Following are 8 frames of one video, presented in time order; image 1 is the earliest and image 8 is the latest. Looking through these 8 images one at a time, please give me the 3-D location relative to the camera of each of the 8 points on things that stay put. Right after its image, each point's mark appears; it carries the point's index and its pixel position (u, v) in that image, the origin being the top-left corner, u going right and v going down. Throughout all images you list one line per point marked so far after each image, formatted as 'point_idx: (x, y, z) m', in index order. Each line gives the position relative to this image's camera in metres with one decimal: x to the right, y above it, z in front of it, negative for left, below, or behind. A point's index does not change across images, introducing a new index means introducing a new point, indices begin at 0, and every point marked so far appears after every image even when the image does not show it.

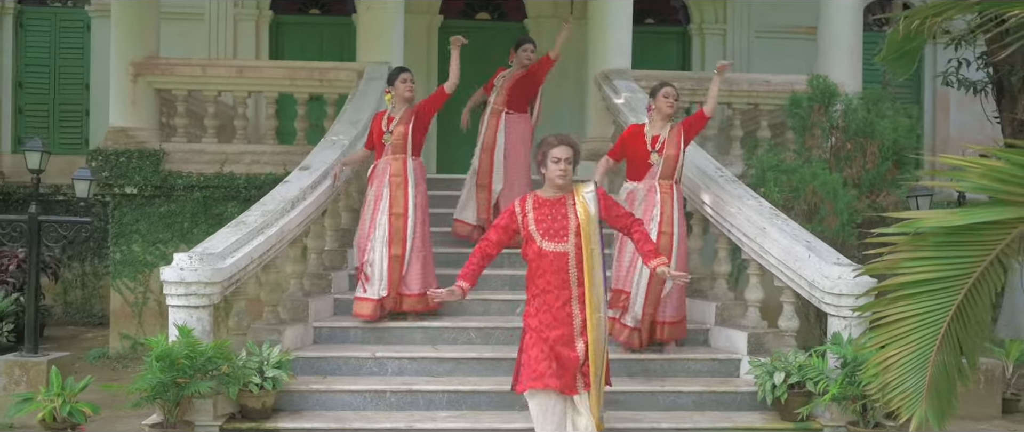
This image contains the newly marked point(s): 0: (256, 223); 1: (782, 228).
0: (-1.4, 0.0, +5.5) m
1: (+1.6, -0.1, +5.8) m
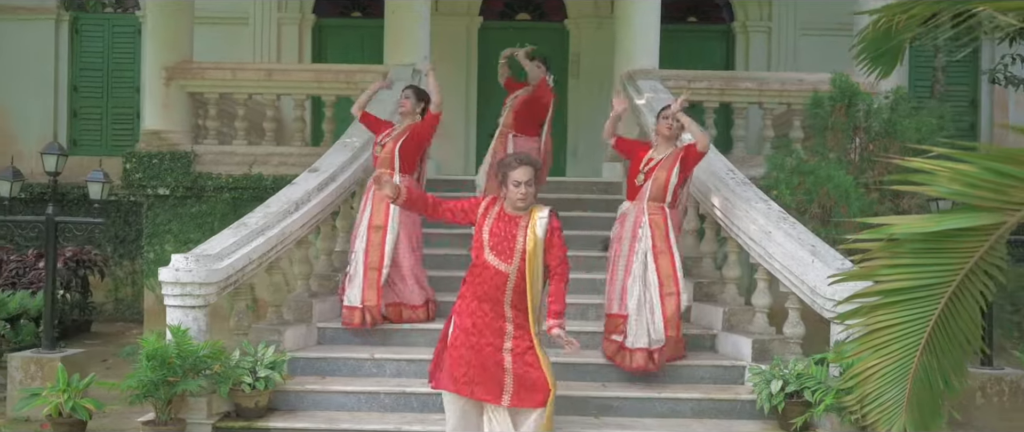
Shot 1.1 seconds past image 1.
0: (-1.5, -0.1, +5.6) m
1: (+1.6, -0.1, +5.6) m
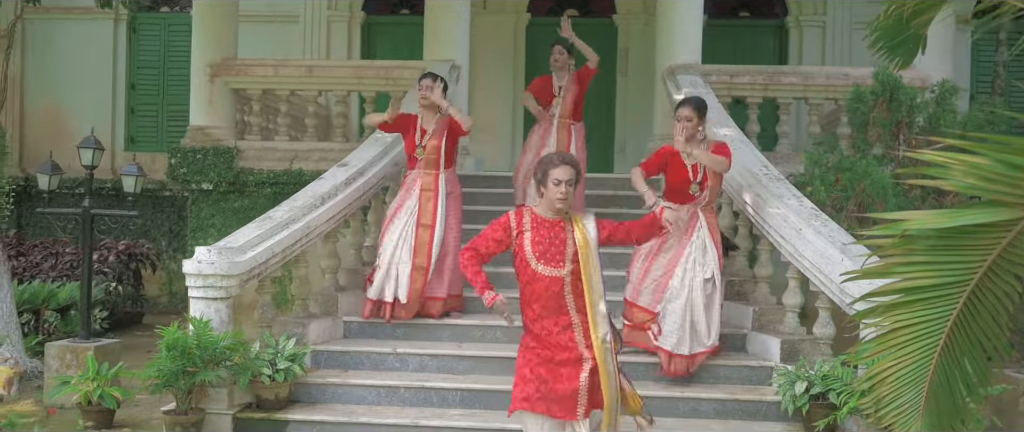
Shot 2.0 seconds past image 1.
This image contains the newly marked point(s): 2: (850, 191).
0: (-1.3, 0.0, +5.6) m
1: (+1.7, -0.1, +5.4) m
2: (+2.1, +0.1, +6.0) m
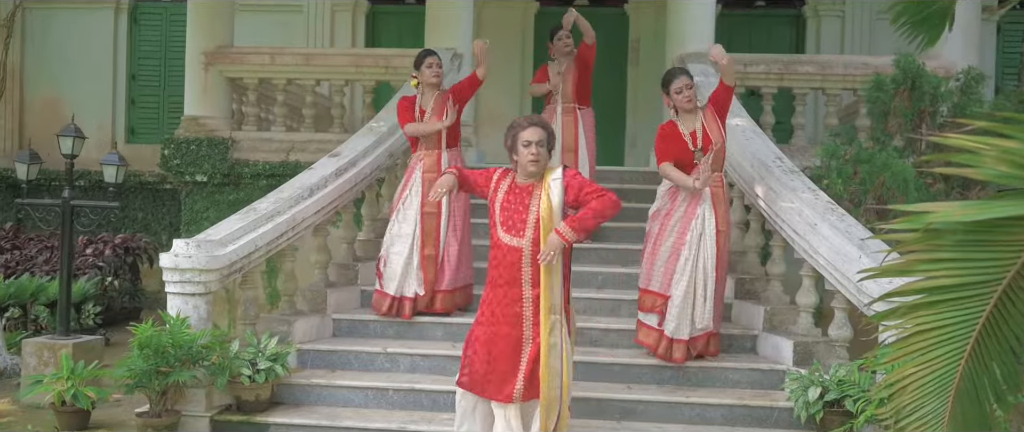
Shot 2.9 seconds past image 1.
0: (-1.4, 0.0, +5.3) m
1: (+1.7, 0.0, +5.1) m
2: (+2.1, +0.2, +5.7) m
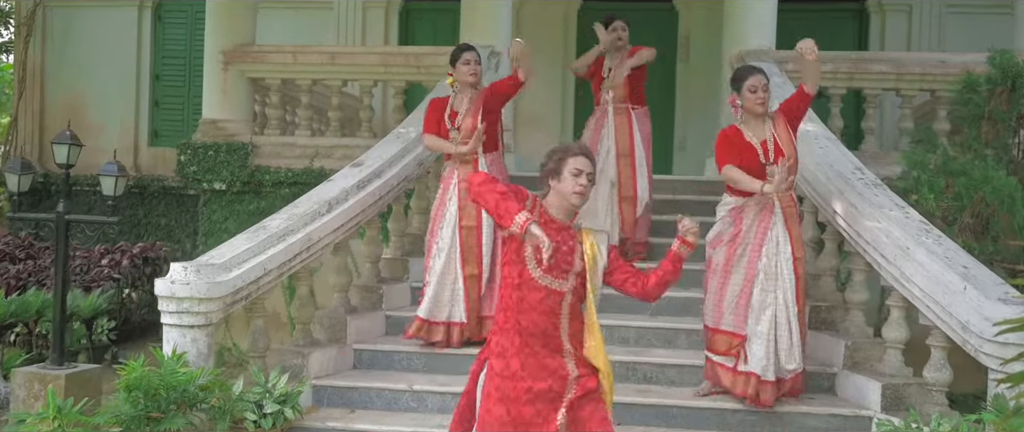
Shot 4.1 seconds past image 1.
0: (-1.1, -0.1, +4.7) m
1: (+1.9, -0.1, +4.4) m
2: (+2.3, +0.1, +4.9) m
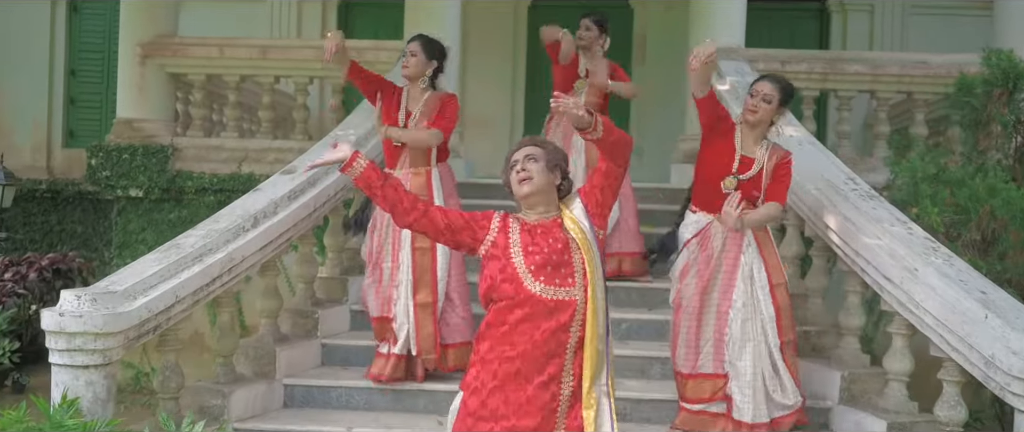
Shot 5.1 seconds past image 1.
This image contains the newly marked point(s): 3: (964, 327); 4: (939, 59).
0: (-1.3, -0.1, +4.0) m
1: (+1.7, -0.2, +3.9) m
2: (+2.1, 0.0, +4.5) m
3: (+1.7, -0.4, +3.6) m
4: (+2.9, +1.1, +6.7) m
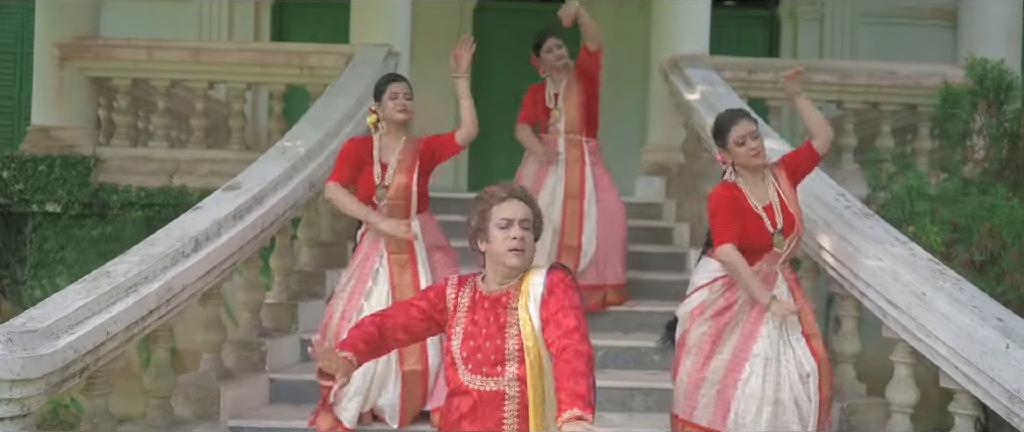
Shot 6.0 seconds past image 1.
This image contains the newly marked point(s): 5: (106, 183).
0: (-1.4, -0.2, +3.5) m
1: (+1.6, -0.3, +3.6) m
2: (+2.0, -0.1, +4.2) m
3: (+1.6, -0.5, +3.4) m
4: (+2.6, +1.0, +6.5) m
5: (-2.6, +0.2, +6.3) m
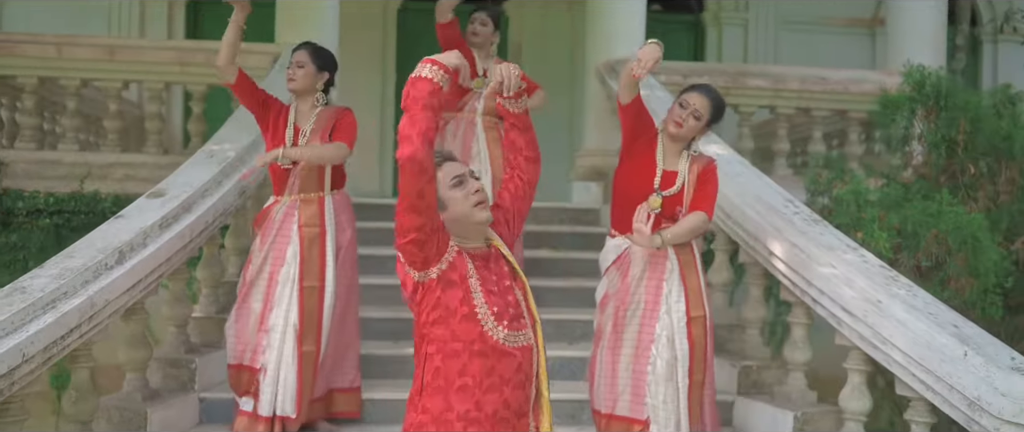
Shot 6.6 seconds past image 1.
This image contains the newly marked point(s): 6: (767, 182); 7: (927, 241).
0: (-1.6, -0.3, +3.2) m
1: (+1.5, -0.3, +3.6) m
2: (+1.7, -0.1, +4.2) m
3: (+1.5, -0.5, +3.4) m
4: (+2.2, +1.0, +6.6) m
5: (-3.1, +0.2, +5.9) m
6: (+1.2, +0.2, +4.5) m
7: (+1.8, -0.1, +4.2) m
